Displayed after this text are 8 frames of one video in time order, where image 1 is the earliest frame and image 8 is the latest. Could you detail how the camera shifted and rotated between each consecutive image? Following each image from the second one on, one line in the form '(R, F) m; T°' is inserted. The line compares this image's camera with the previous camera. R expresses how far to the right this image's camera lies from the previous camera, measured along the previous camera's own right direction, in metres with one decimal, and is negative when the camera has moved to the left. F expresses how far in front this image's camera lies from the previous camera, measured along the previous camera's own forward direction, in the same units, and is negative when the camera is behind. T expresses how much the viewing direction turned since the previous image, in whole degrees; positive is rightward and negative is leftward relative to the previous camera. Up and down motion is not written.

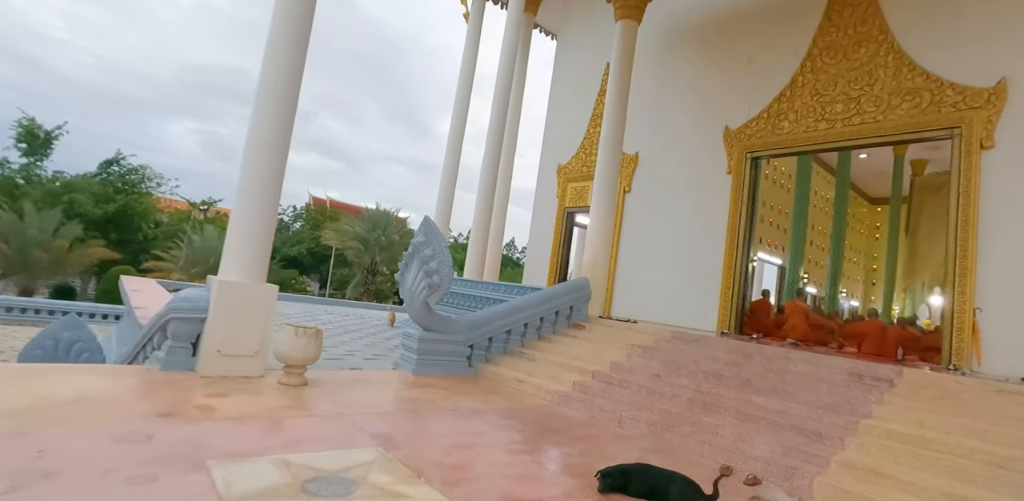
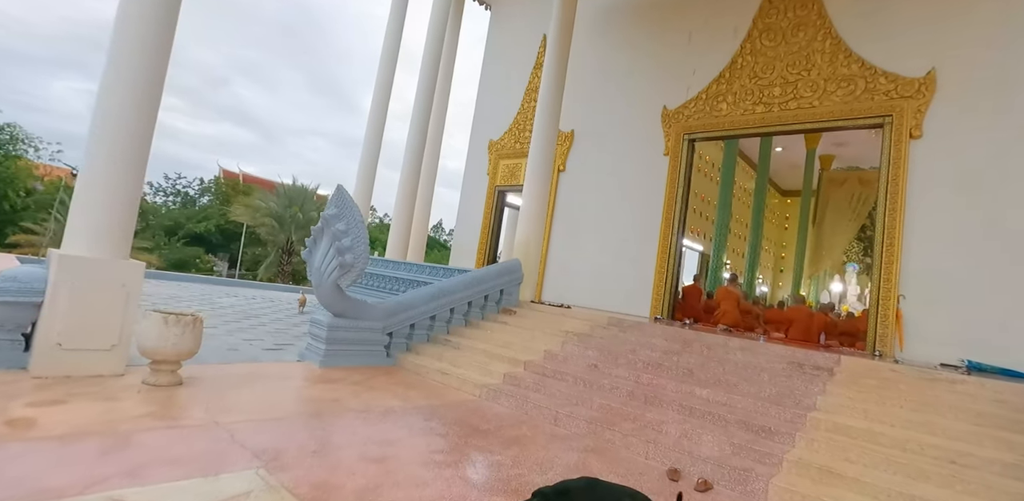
(0.0, +0.4) m; +8°
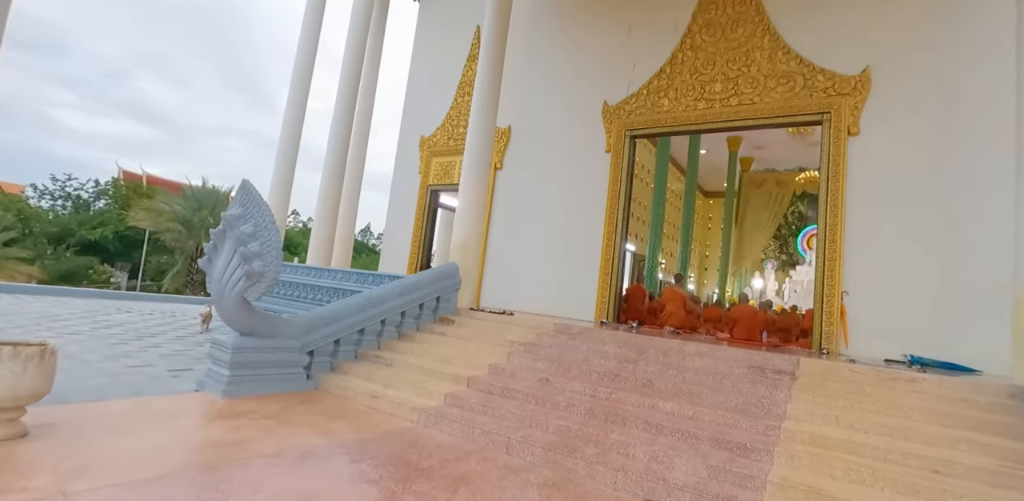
(-0.1, +0.4) m; +8°
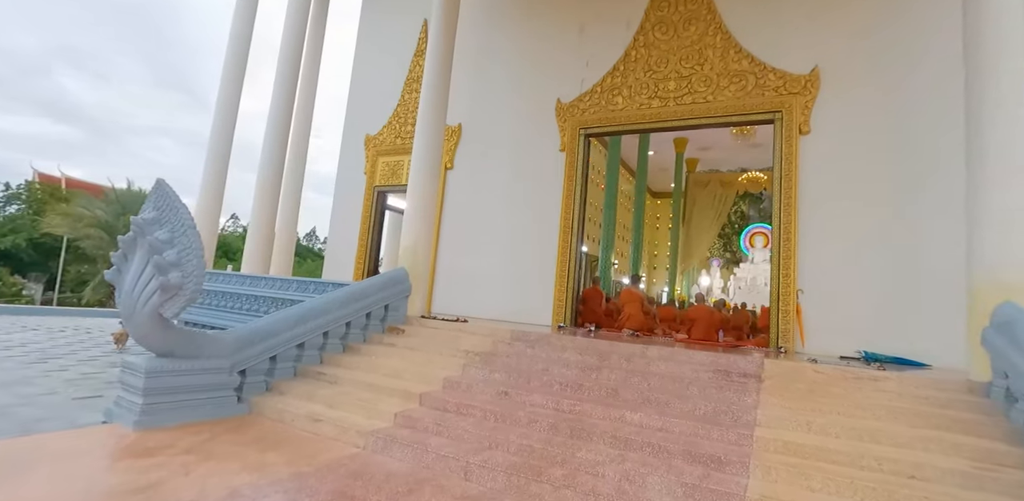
(0.0, +0.2) m; +6°
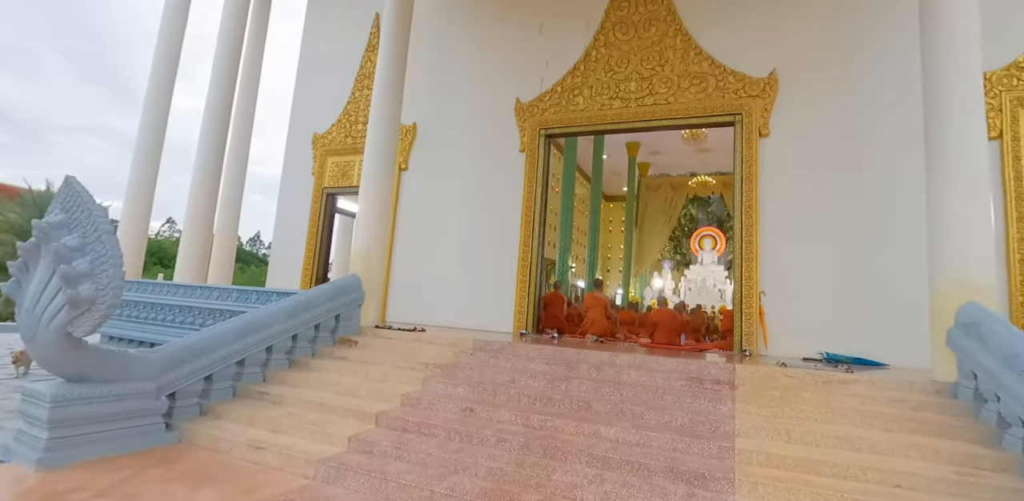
(-0.1, +0.2) m; +5°
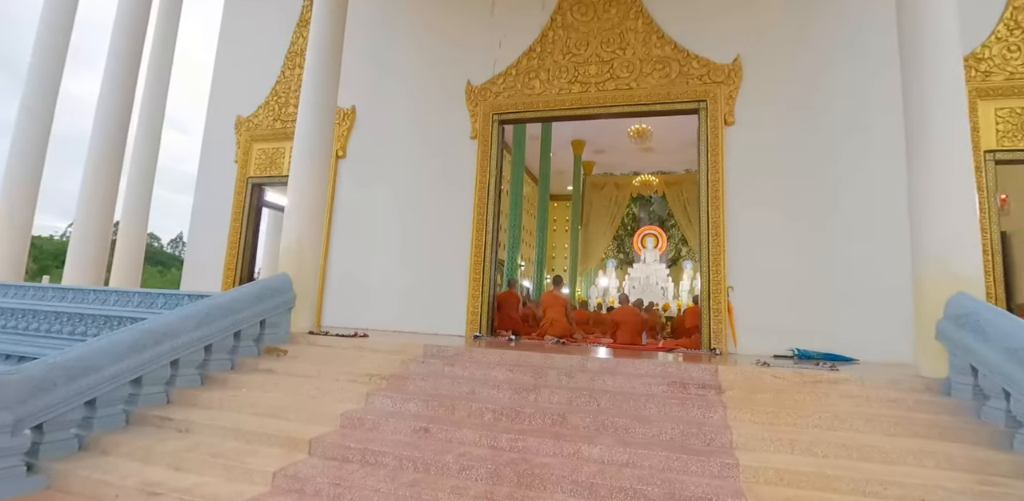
(-0.1, +0.4) m; +7°
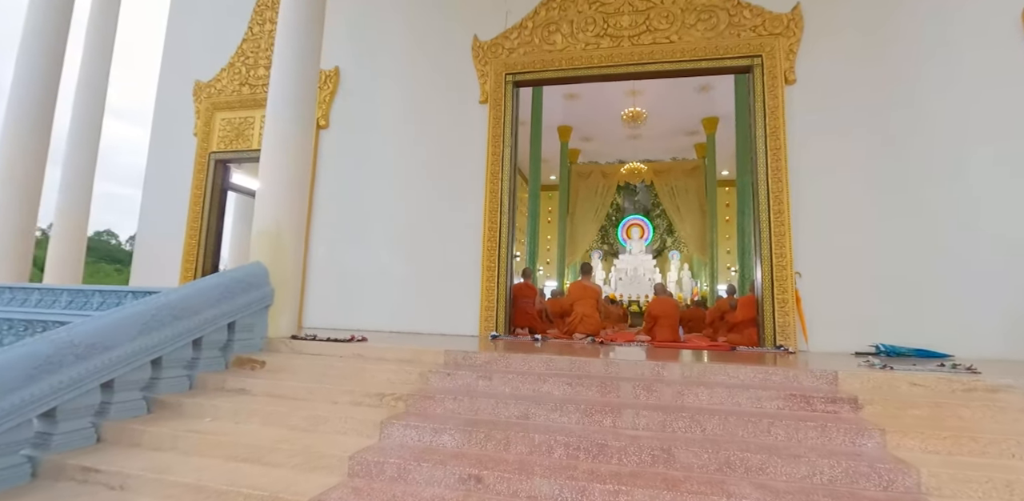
(-0.4, +0.7) m; +3°
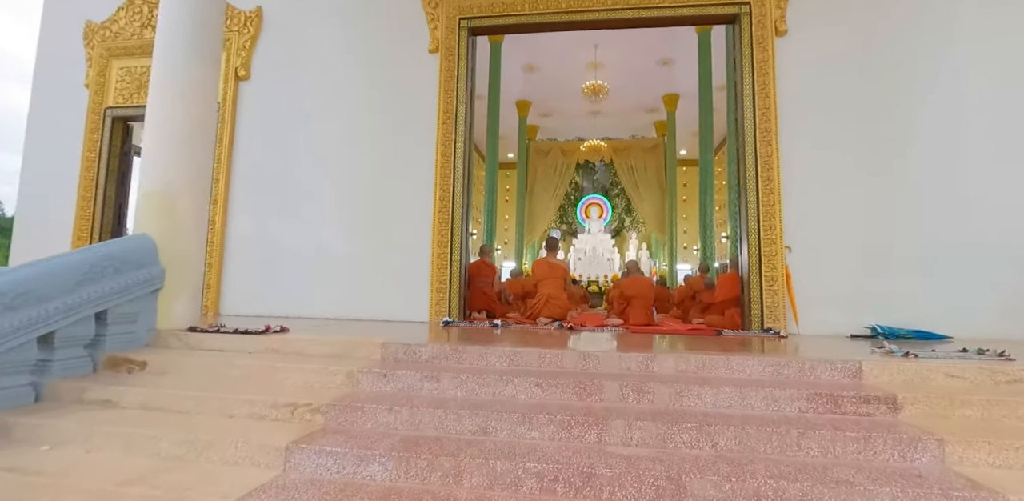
(0.0, +0.5) m; +5°
